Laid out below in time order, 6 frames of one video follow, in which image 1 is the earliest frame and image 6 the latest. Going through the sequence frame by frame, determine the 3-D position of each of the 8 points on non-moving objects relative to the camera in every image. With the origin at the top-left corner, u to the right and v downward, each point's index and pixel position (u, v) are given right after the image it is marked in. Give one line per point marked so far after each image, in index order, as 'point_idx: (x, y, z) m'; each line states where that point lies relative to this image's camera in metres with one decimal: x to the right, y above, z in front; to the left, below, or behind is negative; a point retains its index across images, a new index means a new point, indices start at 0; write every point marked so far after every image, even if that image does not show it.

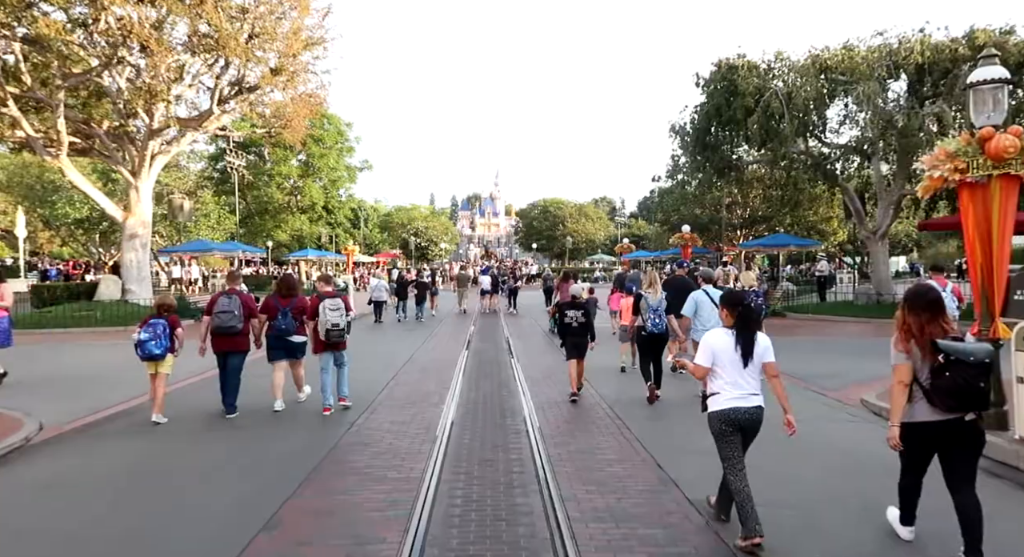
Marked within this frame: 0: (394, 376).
0: (-2.3, -1.9, +13.8) m
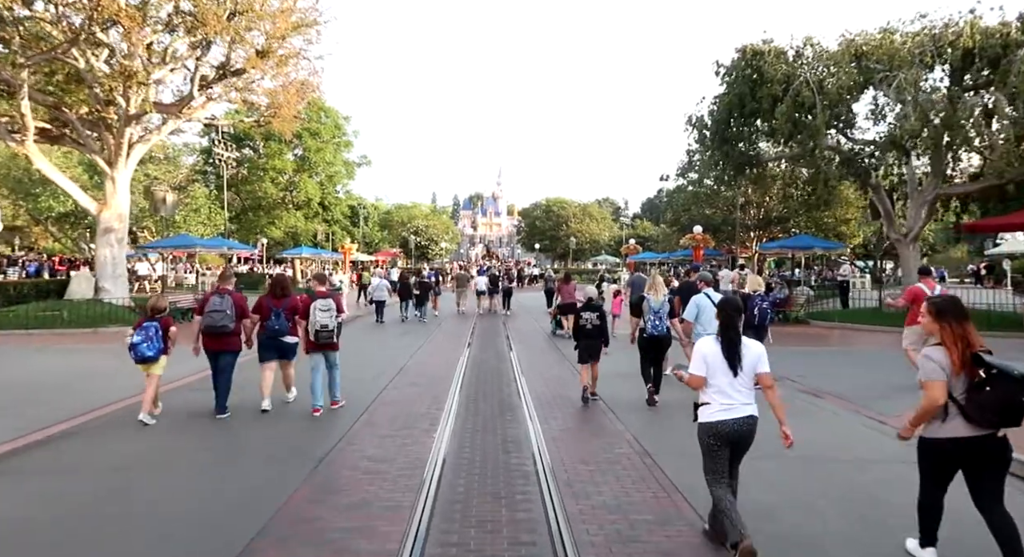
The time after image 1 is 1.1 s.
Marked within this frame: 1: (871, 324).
0: (-2.3, -1.9, +12.4) m
1: (+10.4, -1.3, +18.9) m
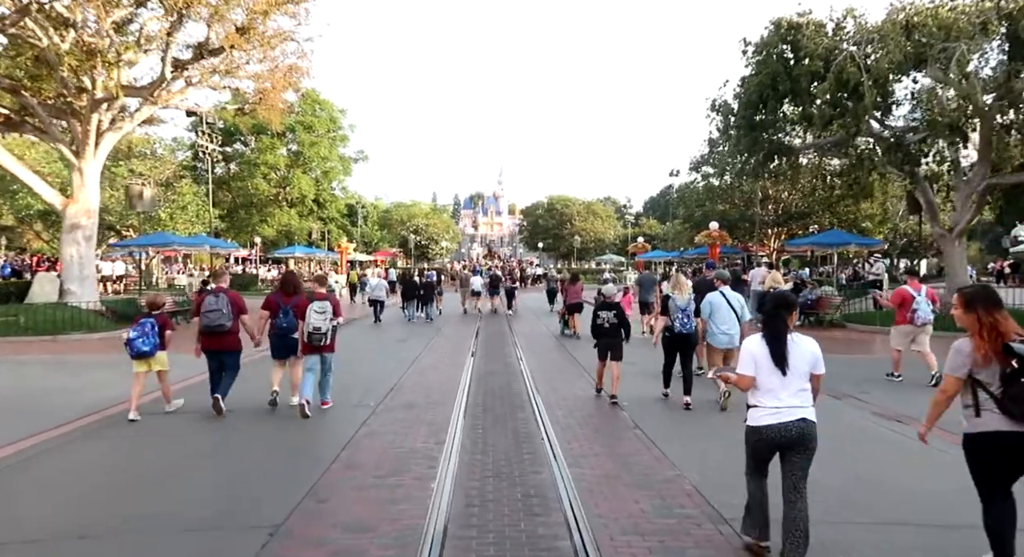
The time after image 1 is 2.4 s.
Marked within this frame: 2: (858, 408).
0: (-2.1, -1.9, +10.8) m
1: (+10.6, -1.3, +17.2) m
2: (+5.1, -1.9, +9.6) m
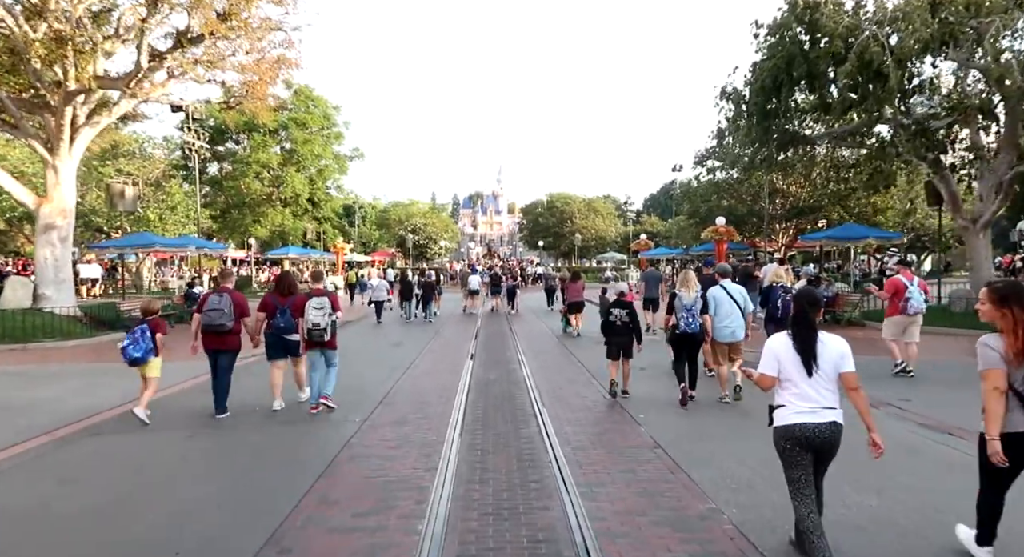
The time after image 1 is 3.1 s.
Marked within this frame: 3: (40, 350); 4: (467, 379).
0: (-2.0, -1.9, +9.9) m
1: (+10.6, -1.2, +16.3) m
2: (+5.1, -1.8, +8.7) m
3: (-10.0, -1.5, +13.9) m
4: (-0.9, -1.9, +12.2) m
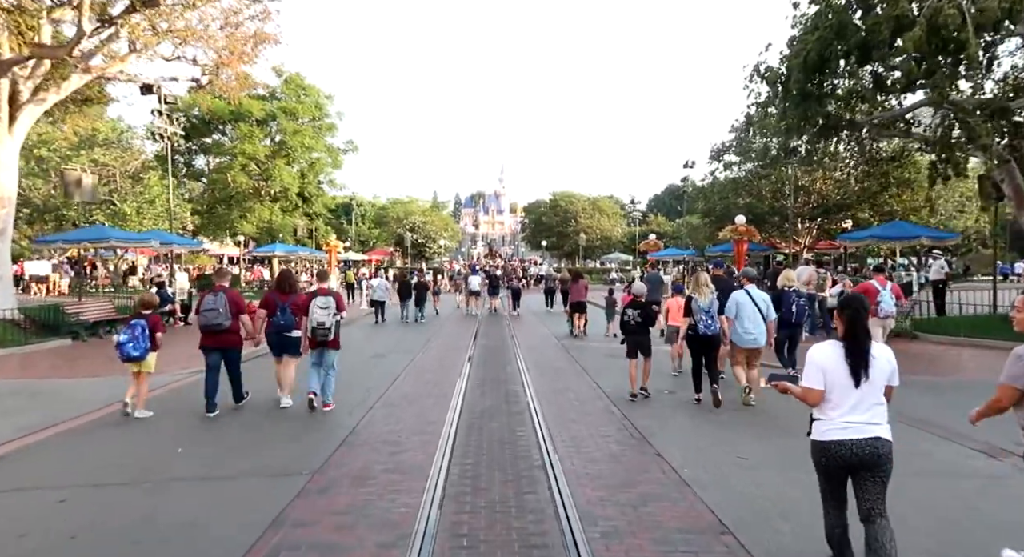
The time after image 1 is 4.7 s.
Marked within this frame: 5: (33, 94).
0: (-2.0, -2.0, +8.0) m
1: (+10.7, -1.3, +14.4) m
2: (+5.1, -1.9, +6.8) m
3: (-10.0, -1.5, +12.0) m
4: (-0.8, -1.9, +10.3) m
5: (-11.0, +4.3, +15.3) m
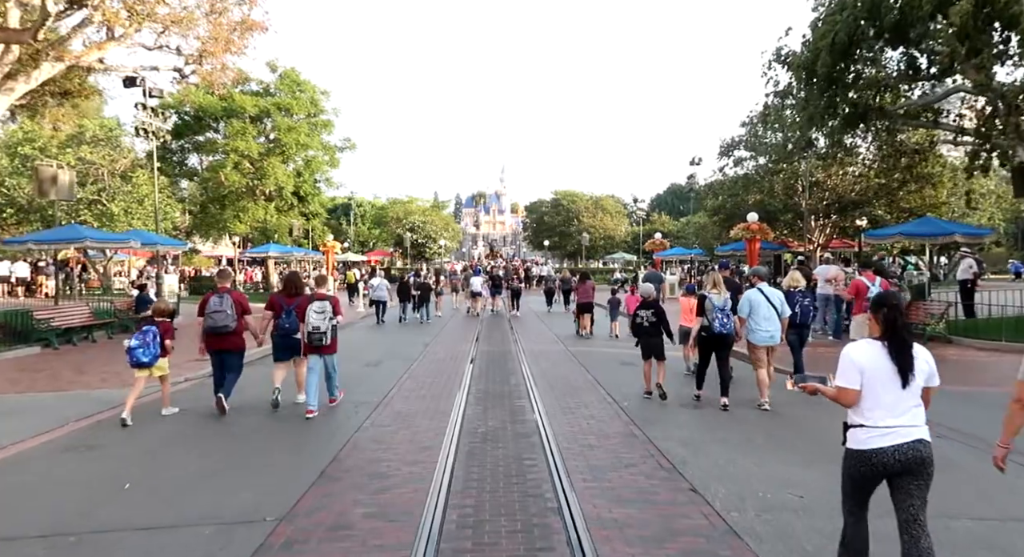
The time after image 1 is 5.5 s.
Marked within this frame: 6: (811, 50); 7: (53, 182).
0: (-2.0, -2.0, +7.0) m
1: (+10.8, -1.3, +13.4) m
2: (+5.2, -1.9, +5.8) m
3: (-9.9, -1.6, +11.0) m
4: (-0.8, -2.0, +9.3) m
5: (-11.0, +4.2, +14.3) m
6: (+6.6, +5.1, +15.0) m
7: (-11.0, +2.3, +15.7) m
